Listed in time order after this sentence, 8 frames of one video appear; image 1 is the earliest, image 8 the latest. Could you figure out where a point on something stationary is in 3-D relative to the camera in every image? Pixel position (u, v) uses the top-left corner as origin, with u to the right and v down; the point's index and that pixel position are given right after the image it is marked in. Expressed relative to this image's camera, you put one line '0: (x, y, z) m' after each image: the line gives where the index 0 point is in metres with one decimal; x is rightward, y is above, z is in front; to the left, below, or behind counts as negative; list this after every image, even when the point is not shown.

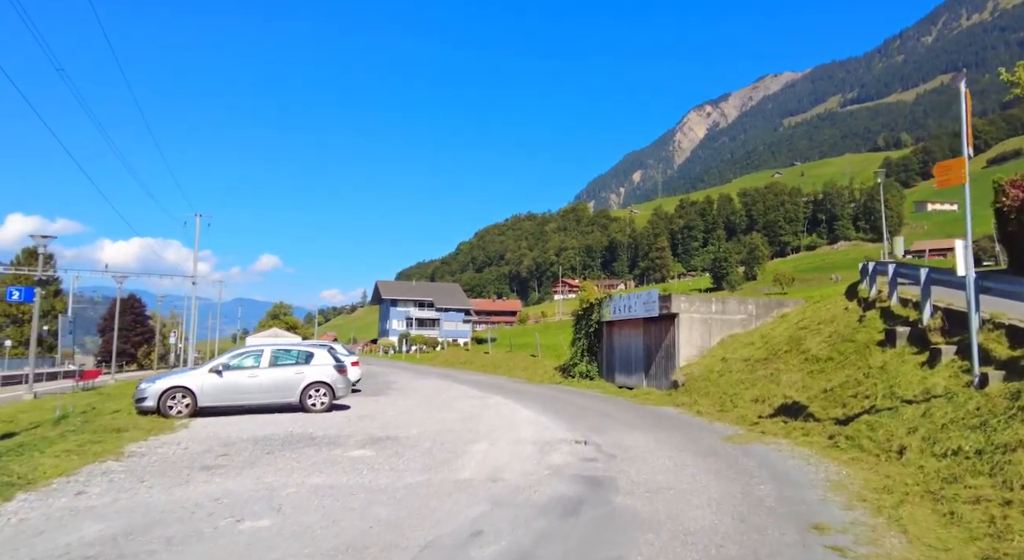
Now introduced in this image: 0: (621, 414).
0: (+2.7, -3.3, +16.4) m
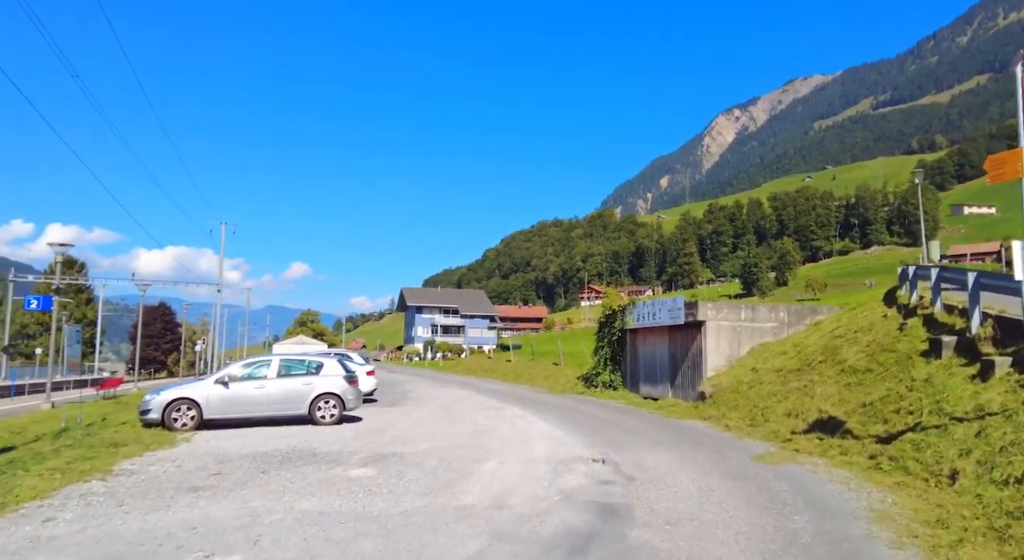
0: (+3.1, -3.5, +15.5) m
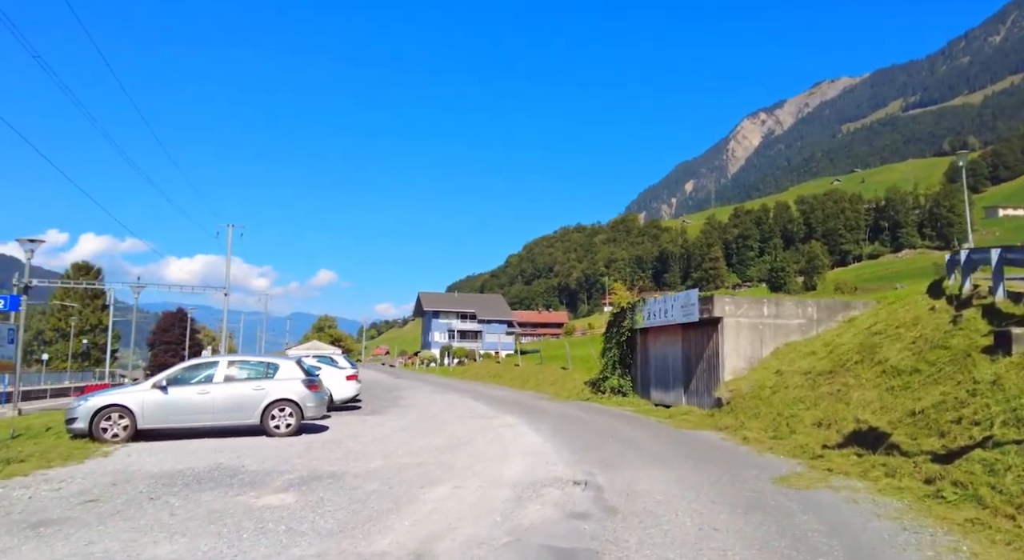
0: (+2.7, -3.2, +13.3) m
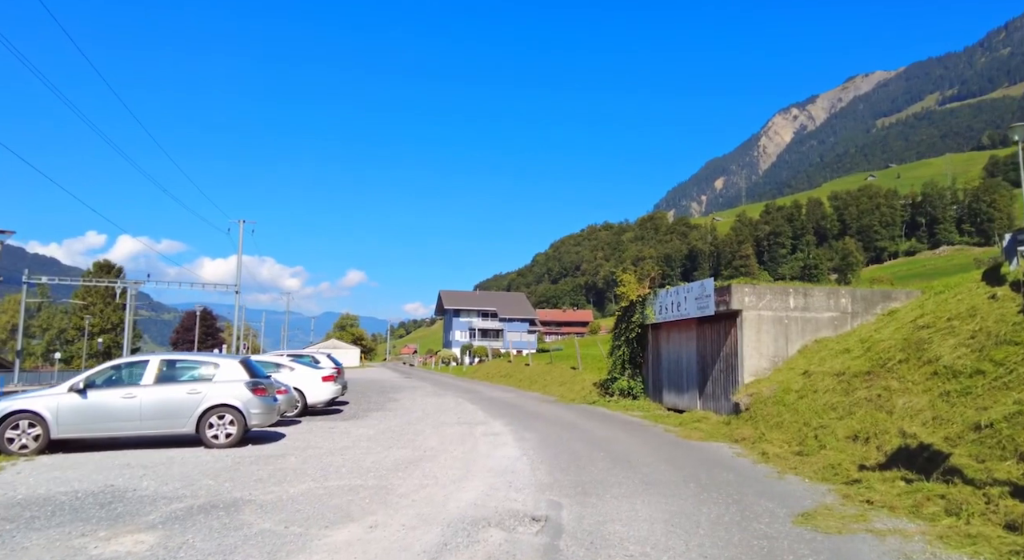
0: (+2.3, -2.9, +11.1) m
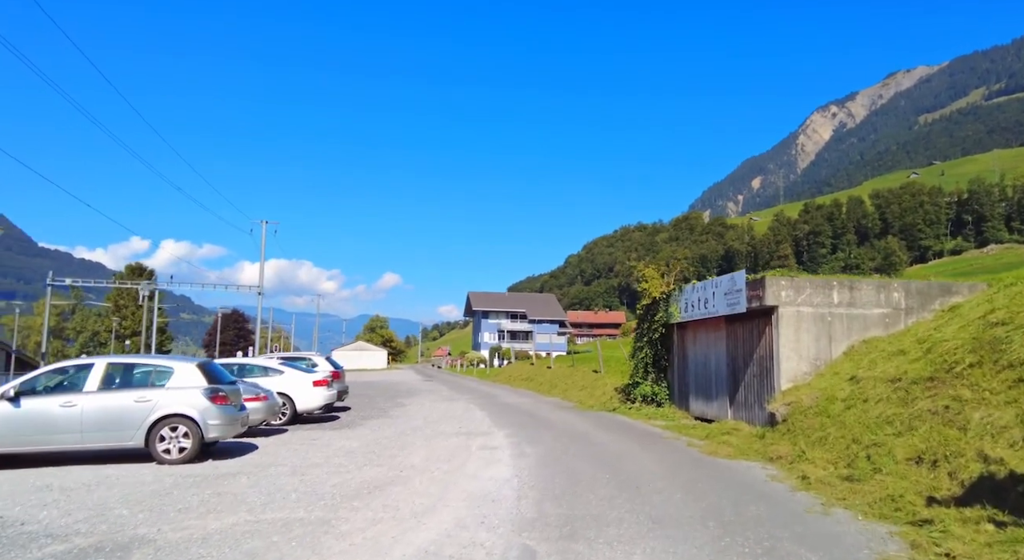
0: (+2.1, -2.8, +9.3) m
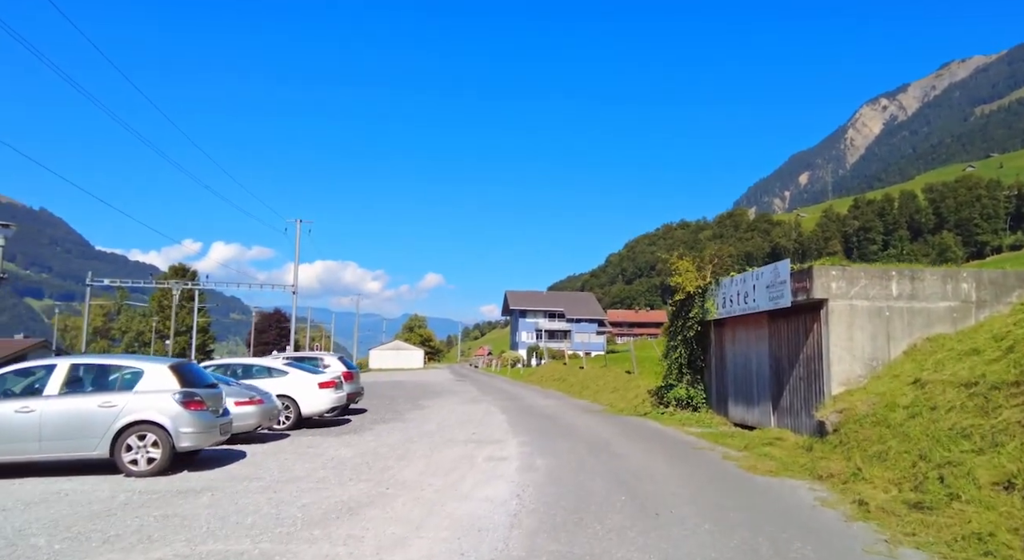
0: (+2.1, -2.6, +7.8) m
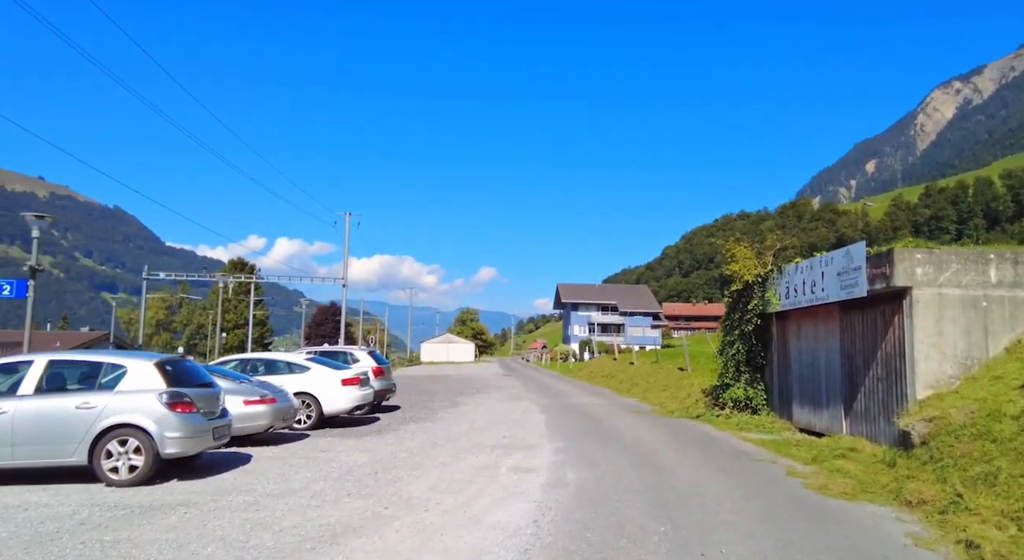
0: (+2.2, -2.5, +6.3) m
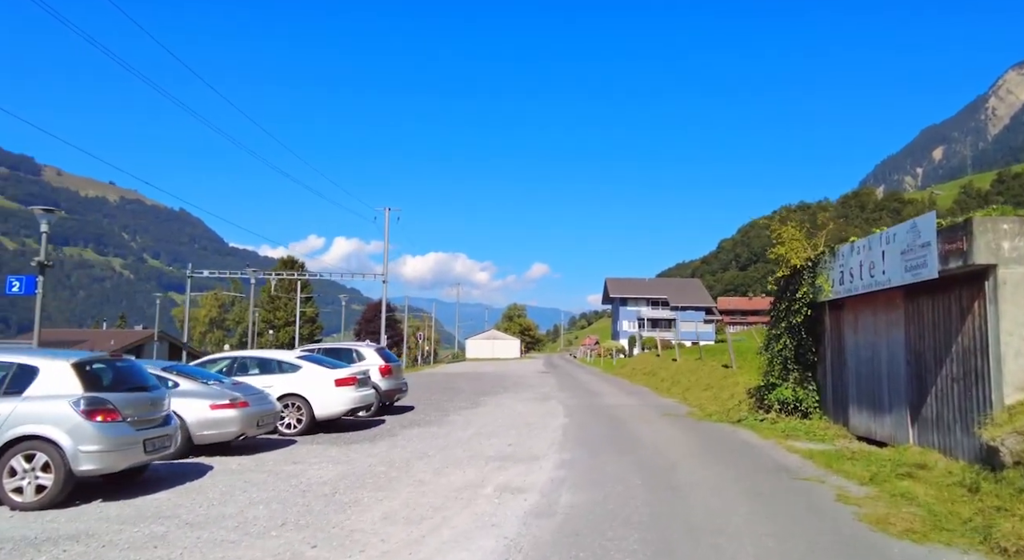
0: (+1.7, -2.2, +4.5) m
